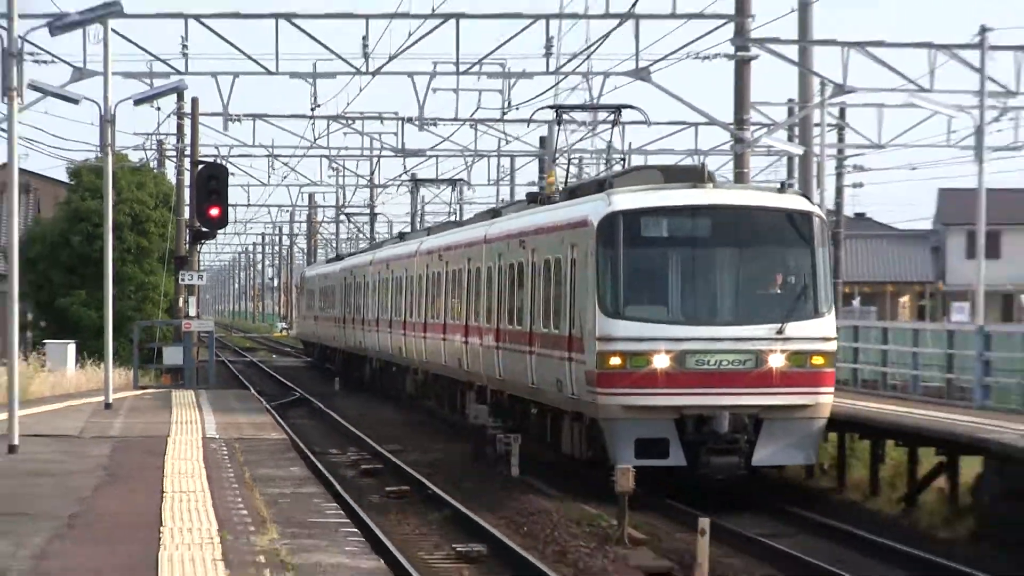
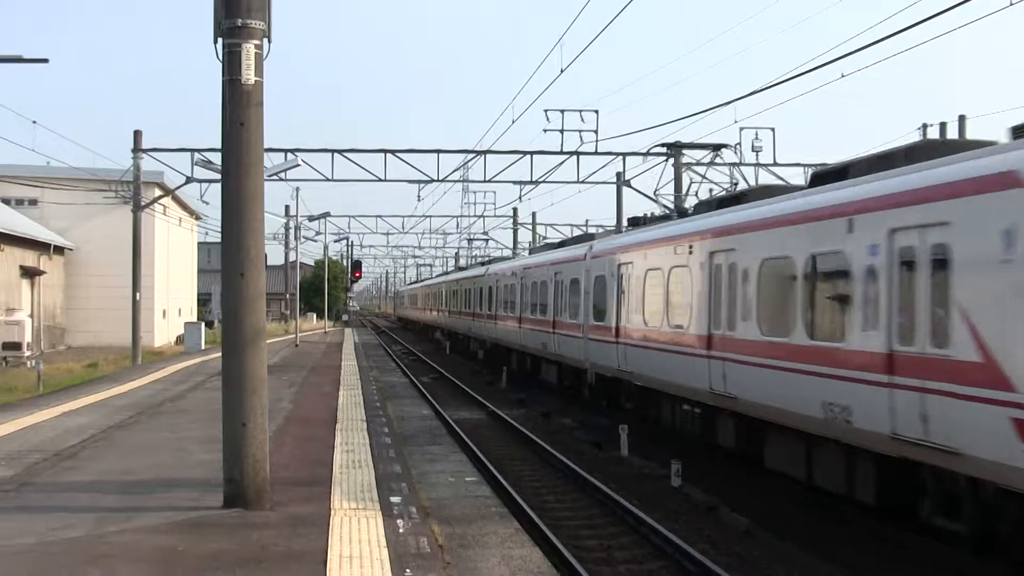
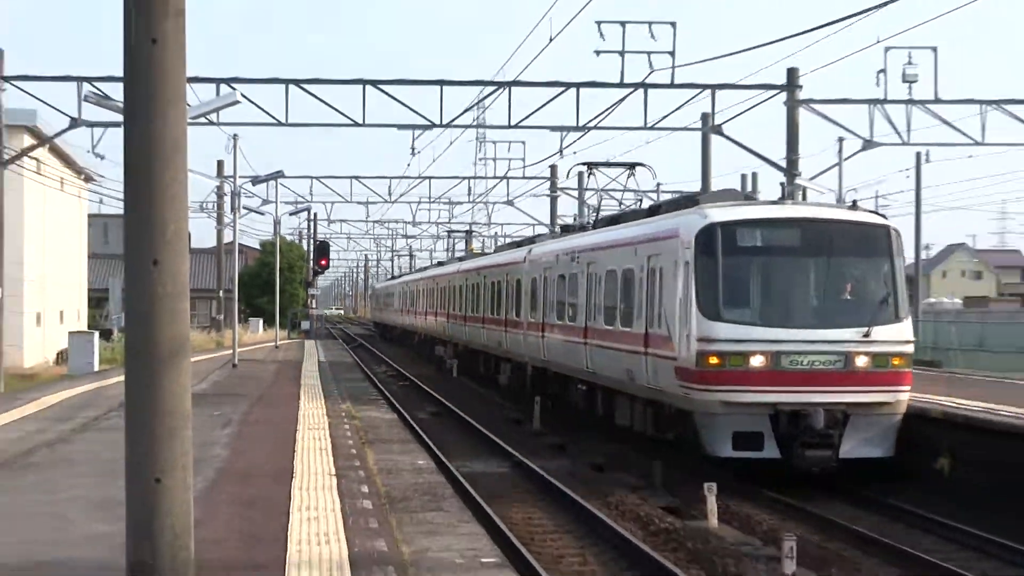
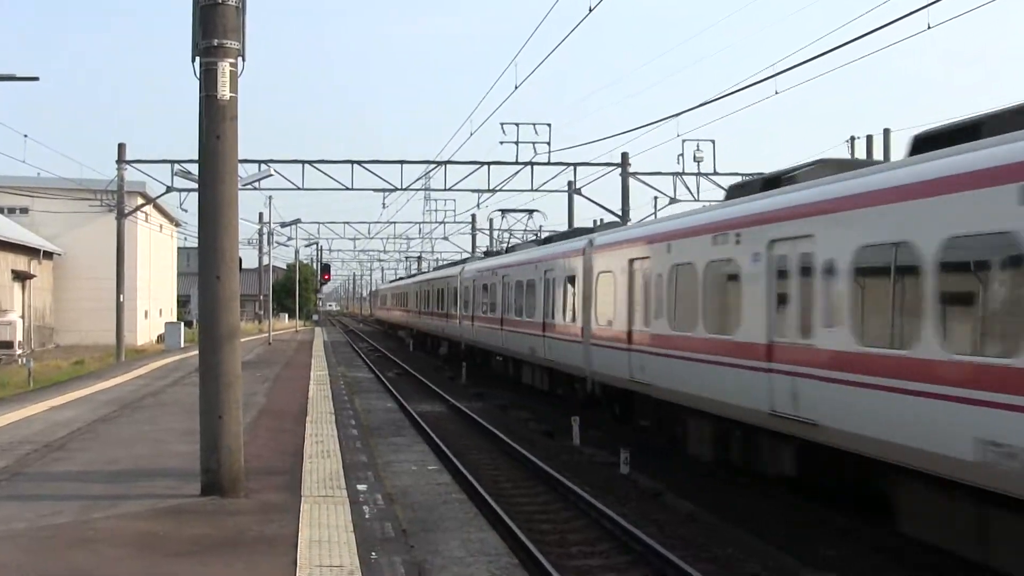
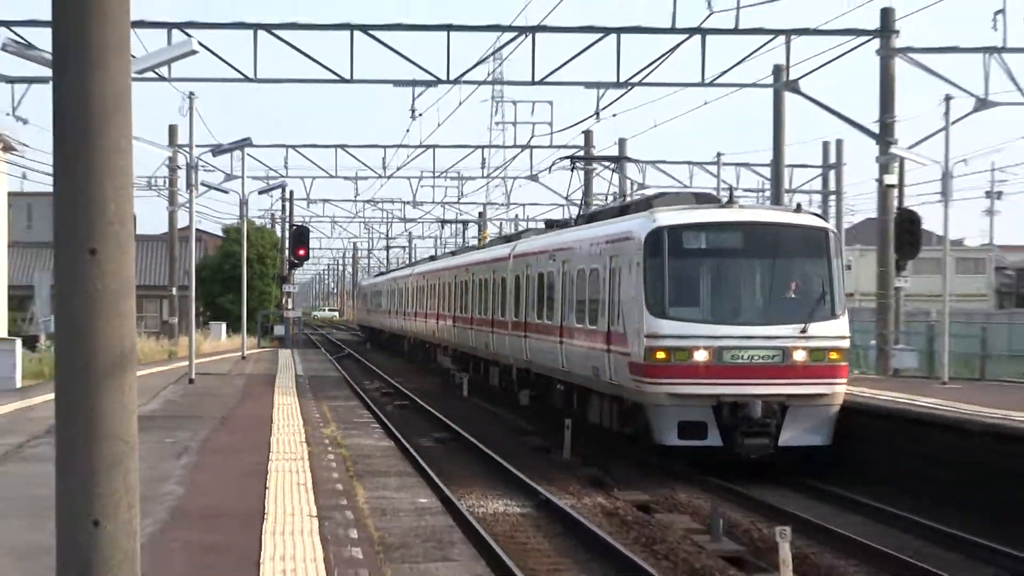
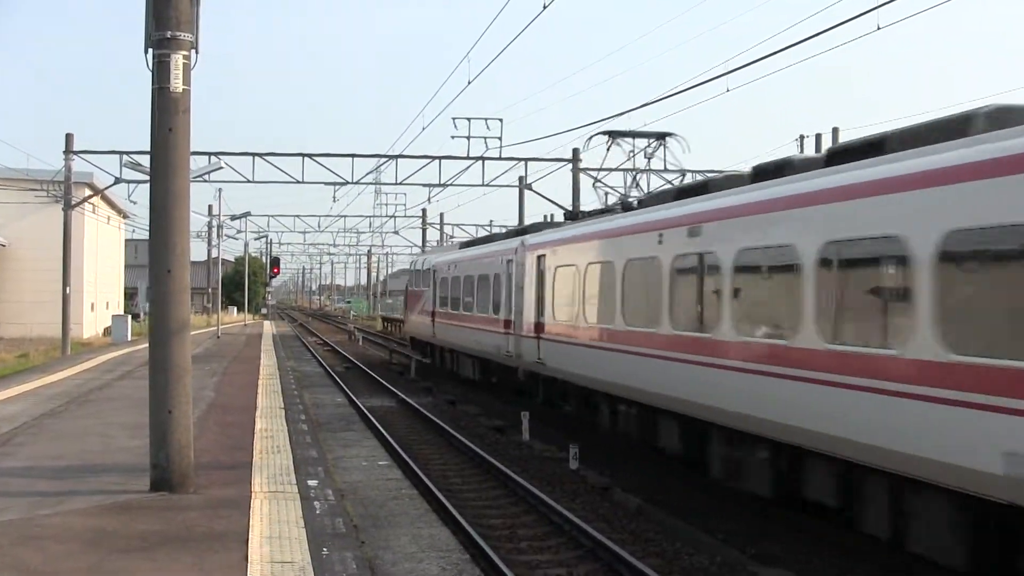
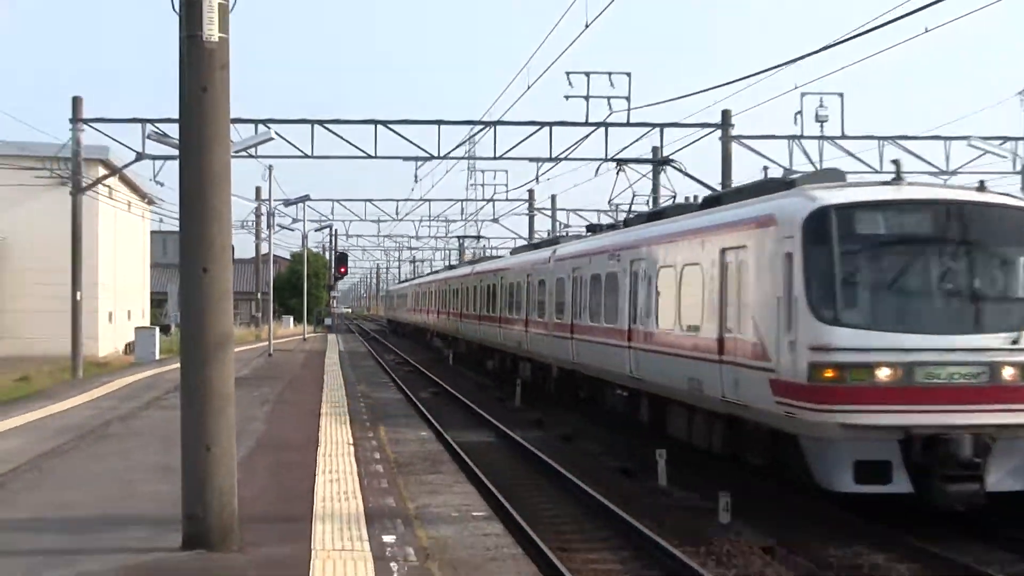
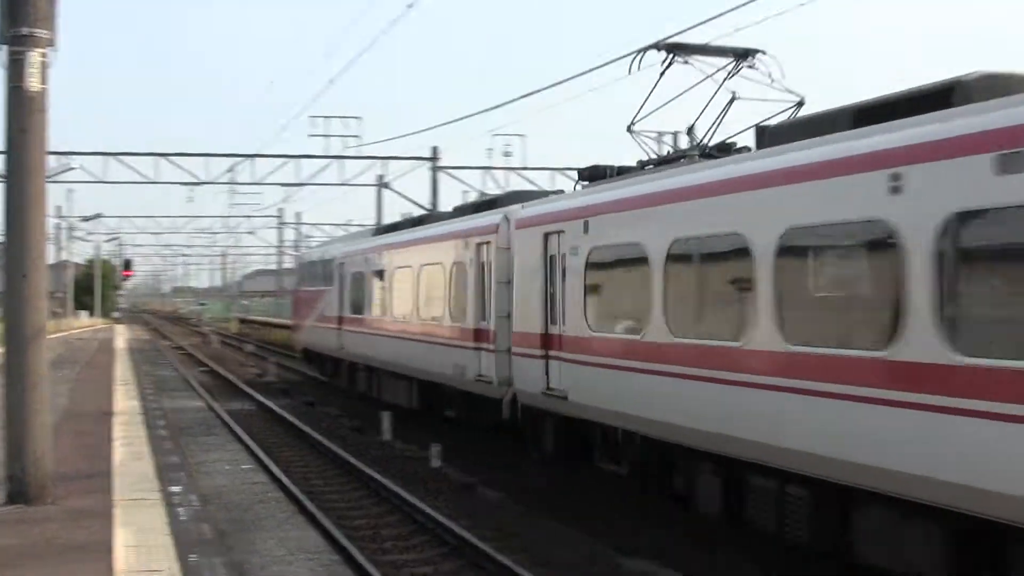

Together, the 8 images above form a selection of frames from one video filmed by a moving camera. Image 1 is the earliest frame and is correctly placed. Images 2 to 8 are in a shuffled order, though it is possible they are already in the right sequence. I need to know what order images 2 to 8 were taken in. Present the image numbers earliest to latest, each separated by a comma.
5, 3, 7, 2, 4, 6, 8
